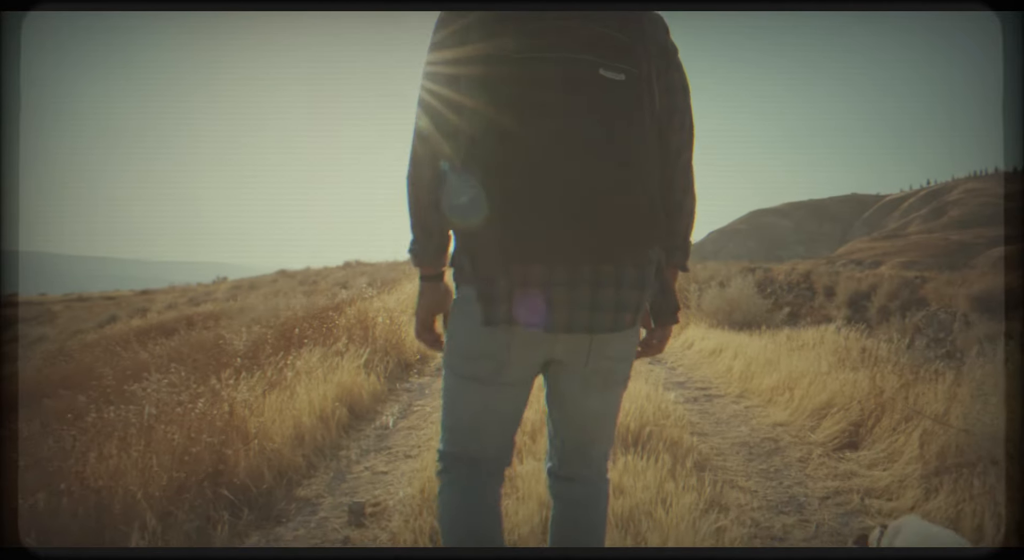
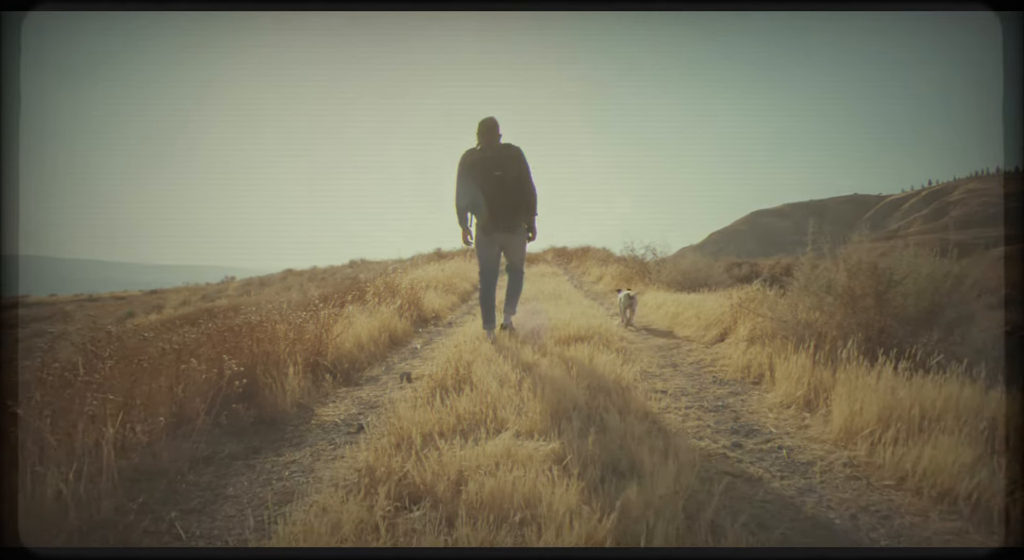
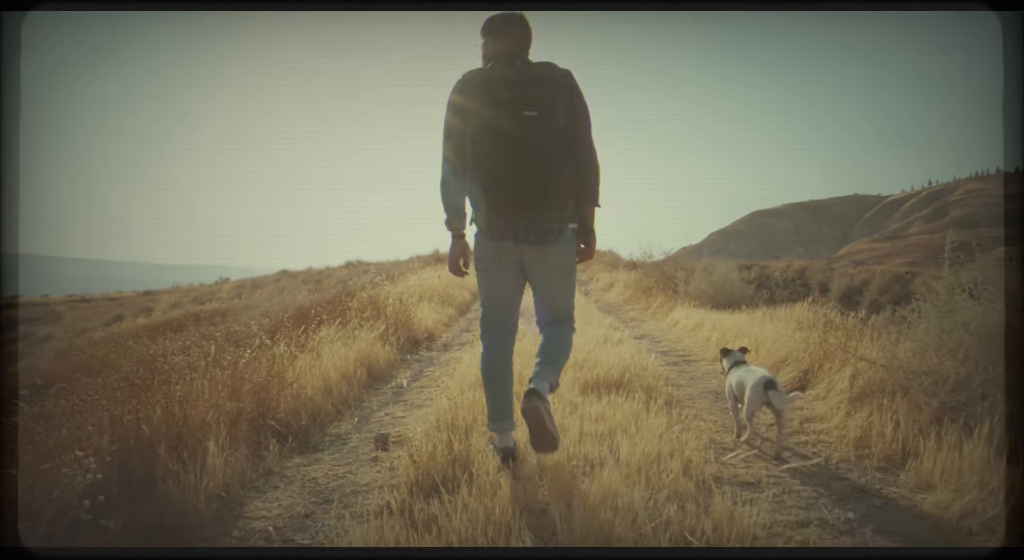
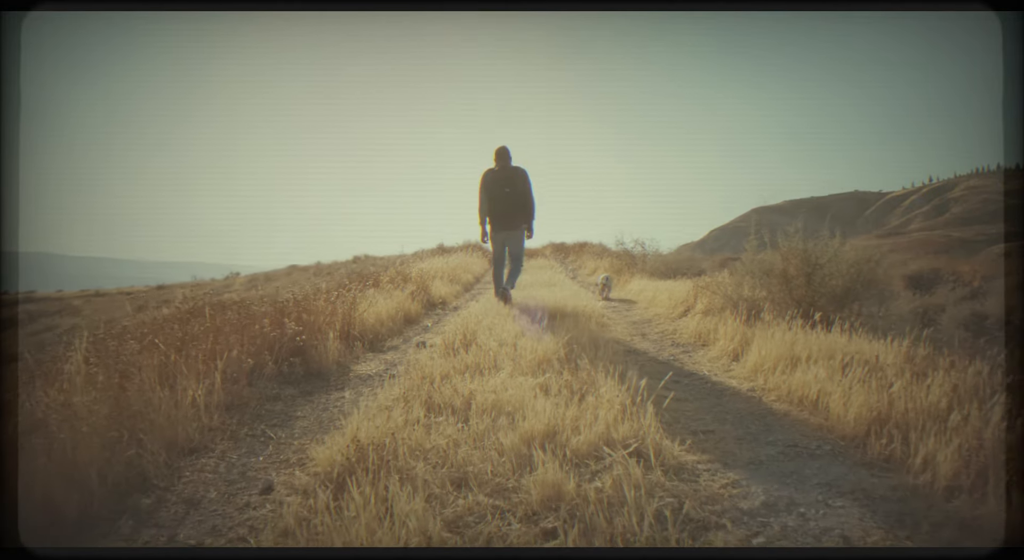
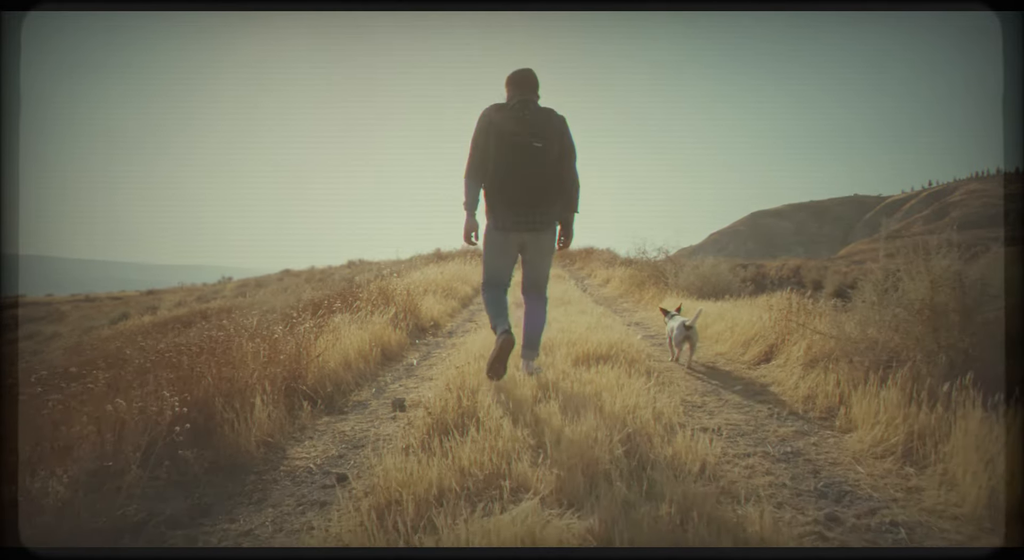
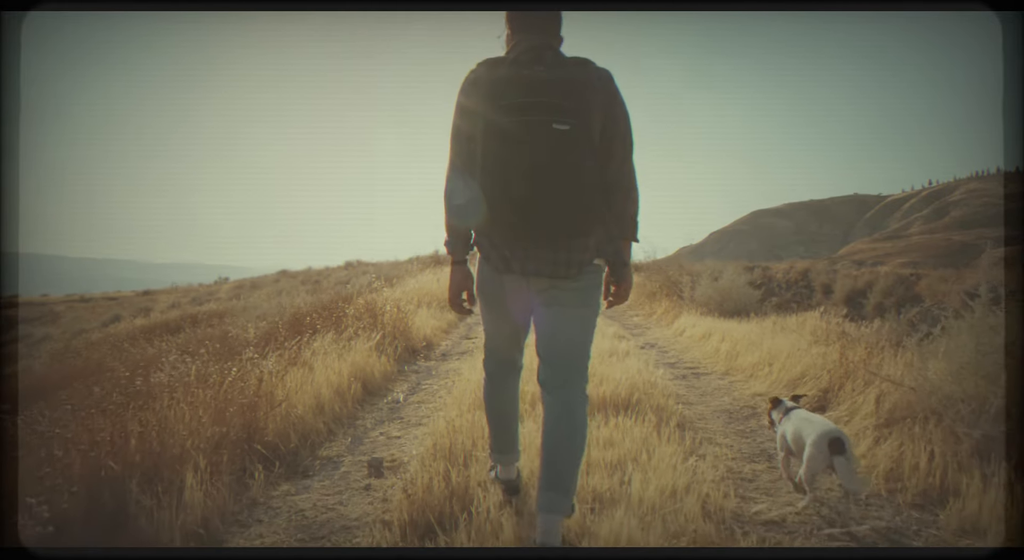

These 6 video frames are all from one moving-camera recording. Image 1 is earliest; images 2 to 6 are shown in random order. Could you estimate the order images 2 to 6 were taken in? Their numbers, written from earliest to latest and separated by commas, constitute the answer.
6, 3, 5, 2, 4
